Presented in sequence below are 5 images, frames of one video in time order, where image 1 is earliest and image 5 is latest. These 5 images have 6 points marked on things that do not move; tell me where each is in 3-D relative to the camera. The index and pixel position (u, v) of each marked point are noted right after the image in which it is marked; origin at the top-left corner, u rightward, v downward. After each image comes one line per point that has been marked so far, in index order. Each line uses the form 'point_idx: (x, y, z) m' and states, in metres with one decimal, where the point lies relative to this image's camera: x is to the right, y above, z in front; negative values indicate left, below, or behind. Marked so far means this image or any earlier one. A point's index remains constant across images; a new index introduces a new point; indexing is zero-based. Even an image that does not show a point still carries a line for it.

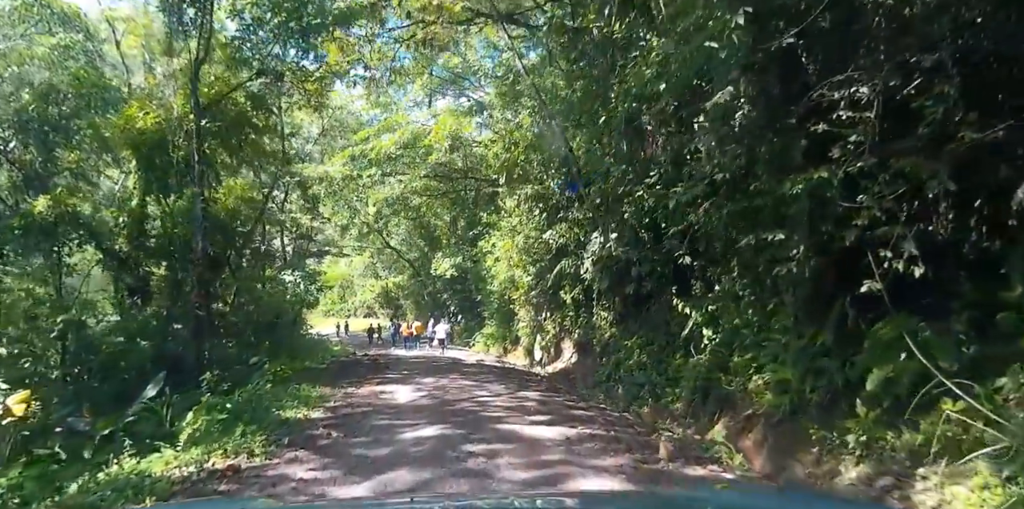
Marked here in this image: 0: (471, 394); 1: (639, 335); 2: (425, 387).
0: (-0.7, -2.5, +12.6) m
1: (+3.5, -2.2, +19.3) m
2: (-1.7, -2.6, +13.8) m
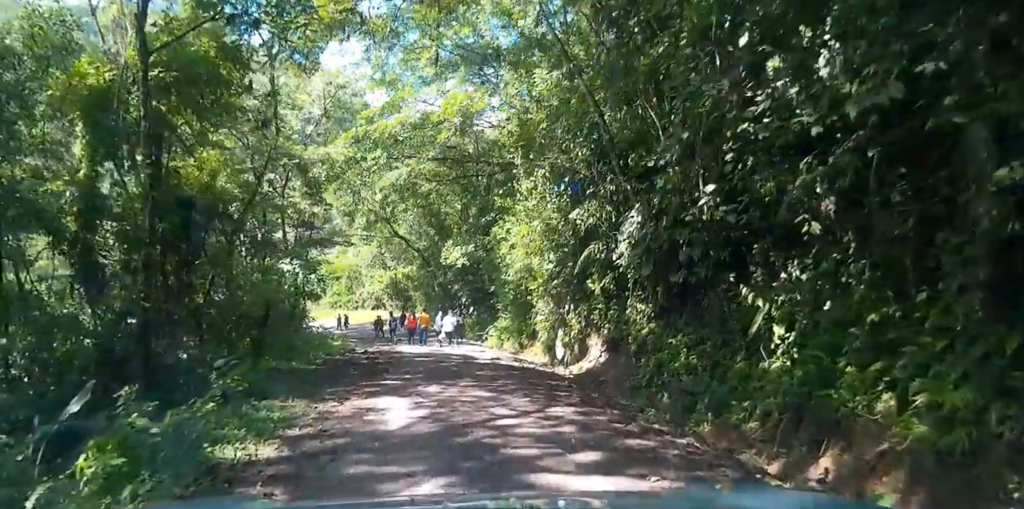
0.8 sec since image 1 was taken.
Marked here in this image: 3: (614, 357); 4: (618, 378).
0: (-0.3, -2.2, +9.5) m
1: (+4.1, -1.8, +16.1) m
2: (-1.3, -2.2, +10.7) m
3: (+2.8, -2.8, +19.1) m
4: (+2.8, -3.2, +18.1) m
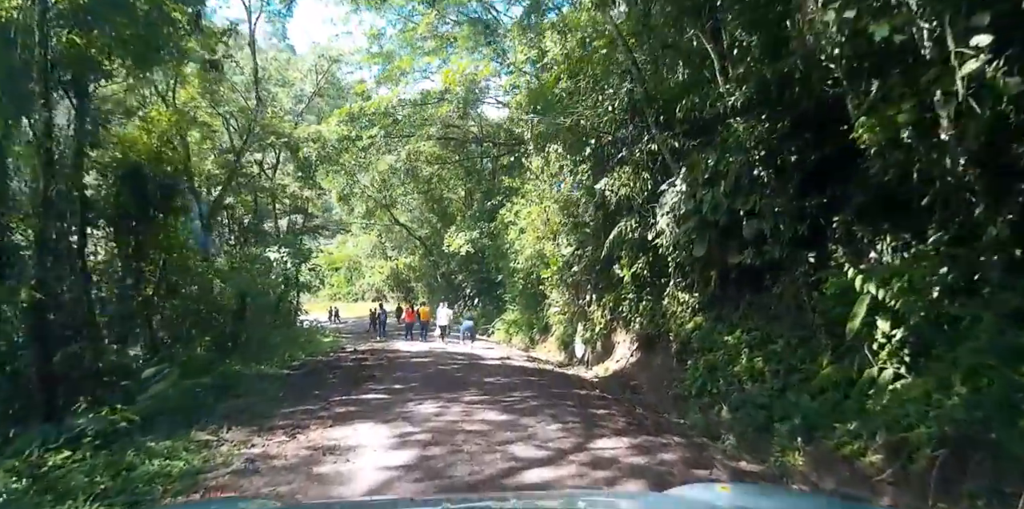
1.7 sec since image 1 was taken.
0: (-0.1, -1.8, +6.3) m
1: (+4.4, -1.4, +12.9) m
2: (-1.0, -1.9, +7.5) m
3: (+3.2, -2.4, +15.9) m
4: (+3.1, -2.8, +15.0) m
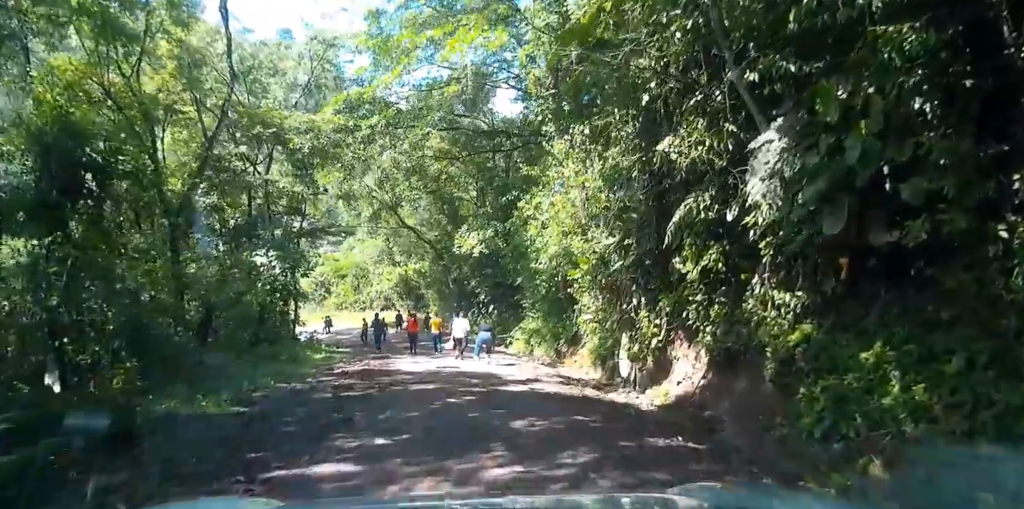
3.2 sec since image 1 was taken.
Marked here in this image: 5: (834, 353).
0: (+0.3, -1.6, +2.3) m
1: (+4.9, -1.1, +8.8) m
2: (-0.6, -1.7, +3.5) m
3: (+3.7, -2.1, +11.9) m
4: (+3.7, -2.5, +10.9) m
5: (+4.4, -1.4, +9.6) m
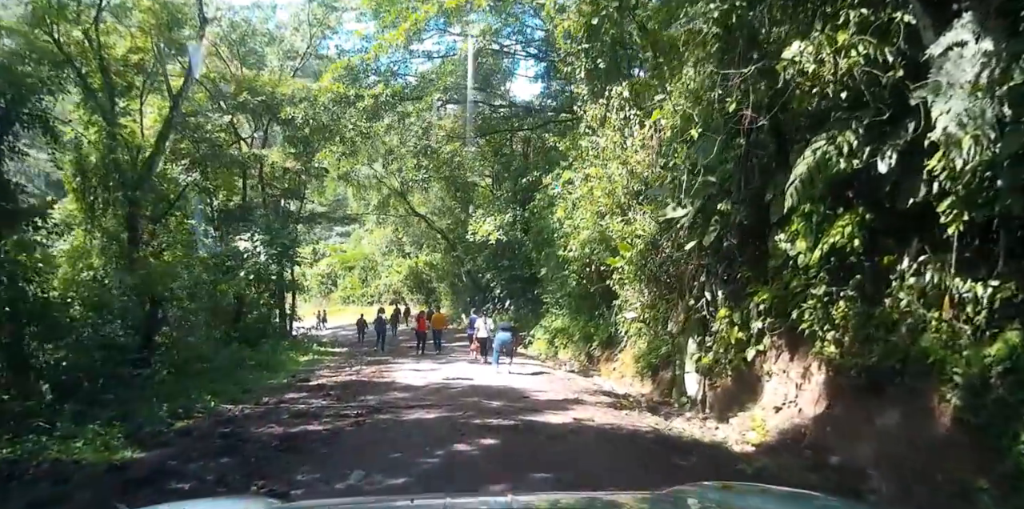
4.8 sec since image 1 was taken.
0: (+0.6, -1.3, -1.4) m
1: (+5.2, -0.8, +5.1) m
2: (-0.3, -1.4, -0.1) m
3: (+4.2, -1.8, +8.2) m
4: (+4.1, -2.2, +7.2) m
5: (+4.8, -1.1, +5.8) m
